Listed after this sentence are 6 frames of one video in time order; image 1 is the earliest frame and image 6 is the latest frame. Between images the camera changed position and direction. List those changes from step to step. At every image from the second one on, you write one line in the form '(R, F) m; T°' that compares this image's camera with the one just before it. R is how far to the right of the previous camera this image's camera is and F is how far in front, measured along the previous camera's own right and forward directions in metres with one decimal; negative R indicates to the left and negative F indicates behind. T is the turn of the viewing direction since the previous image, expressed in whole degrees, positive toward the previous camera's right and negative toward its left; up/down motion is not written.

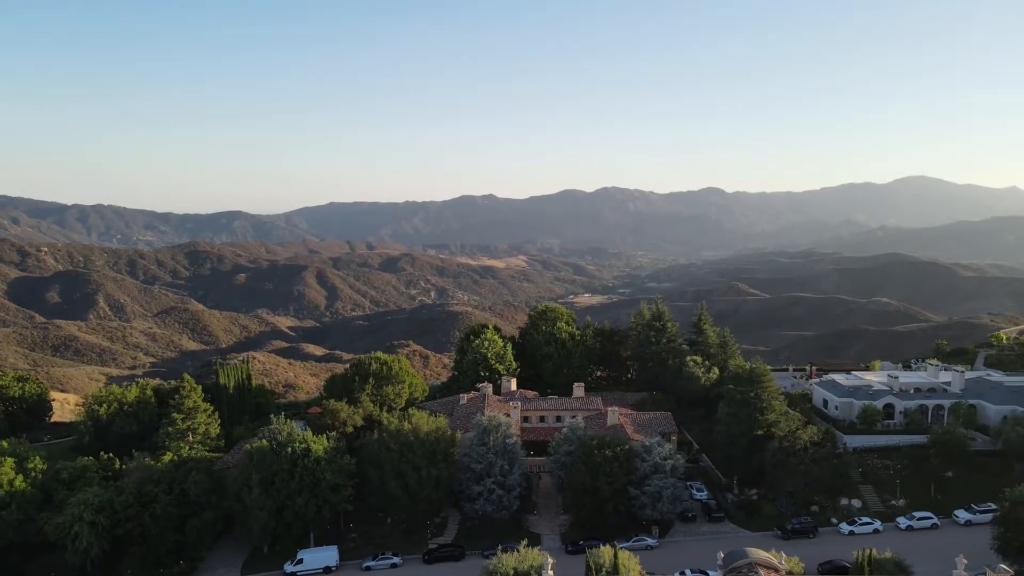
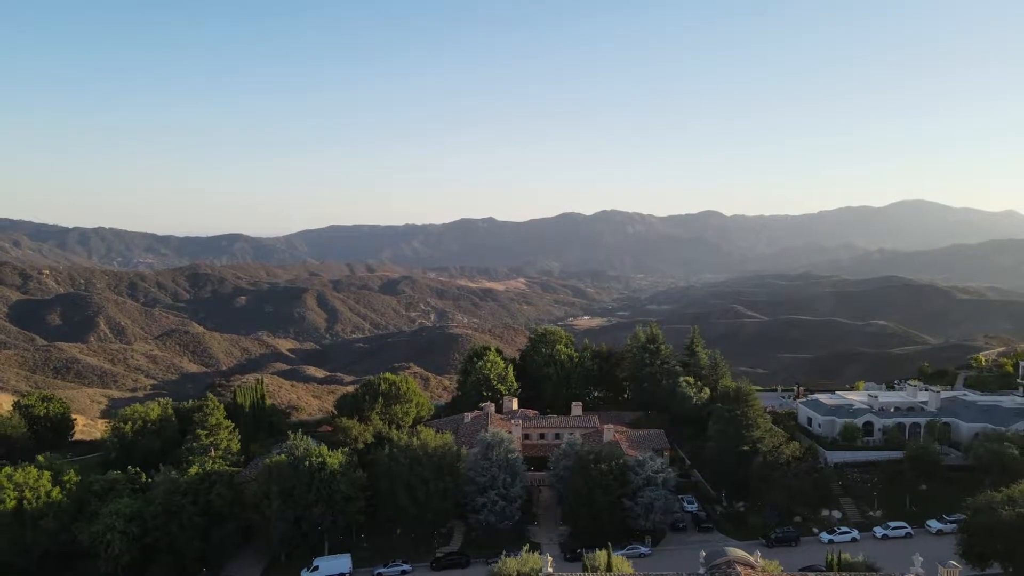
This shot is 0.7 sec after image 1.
(0.0, -0.9) m; 0°
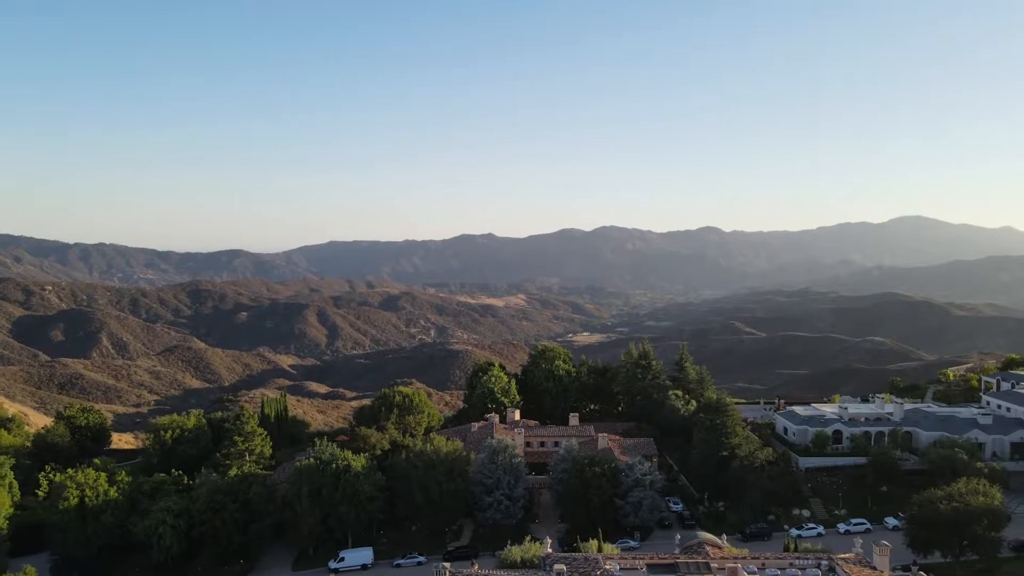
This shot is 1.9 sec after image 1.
(-0.1, -1.5) m; 0°
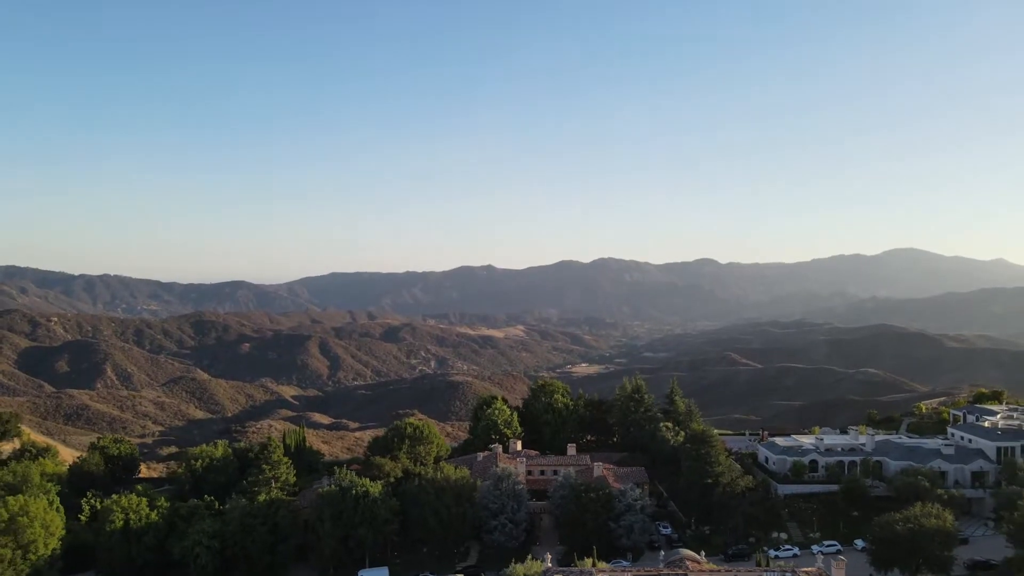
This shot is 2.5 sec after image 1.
(0.0, -1.5) m; 0°
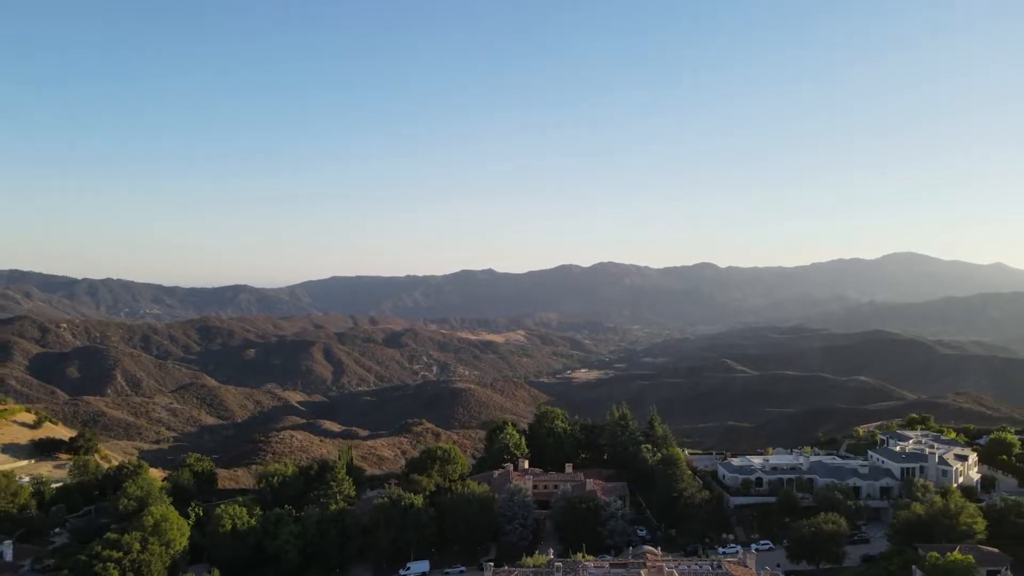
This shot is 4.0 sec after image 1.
(-0.3, -4.3) m; 0°
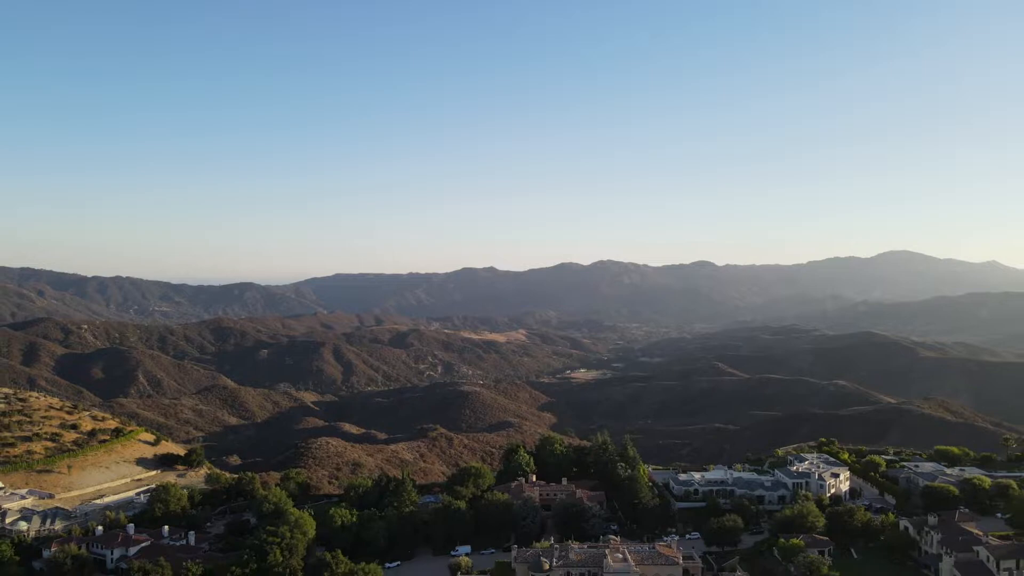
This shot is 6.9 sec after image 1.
(-0.6, -8.8) m; 0°
